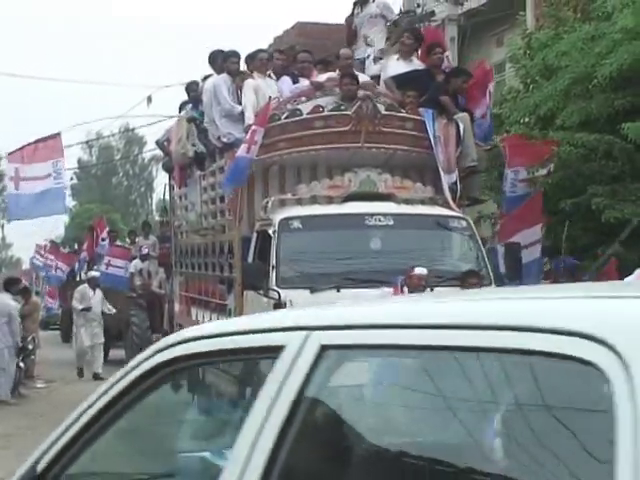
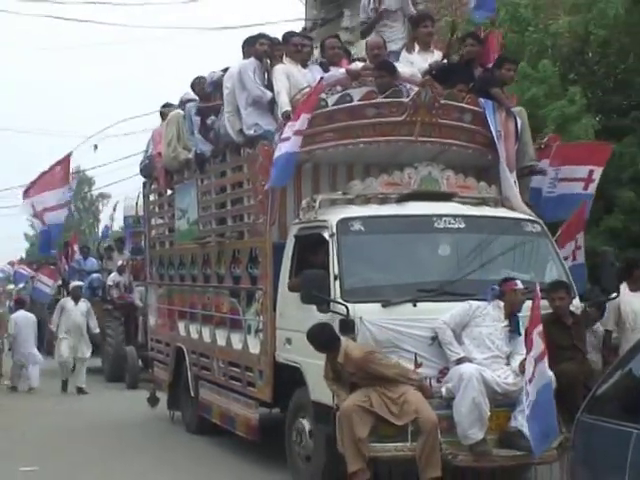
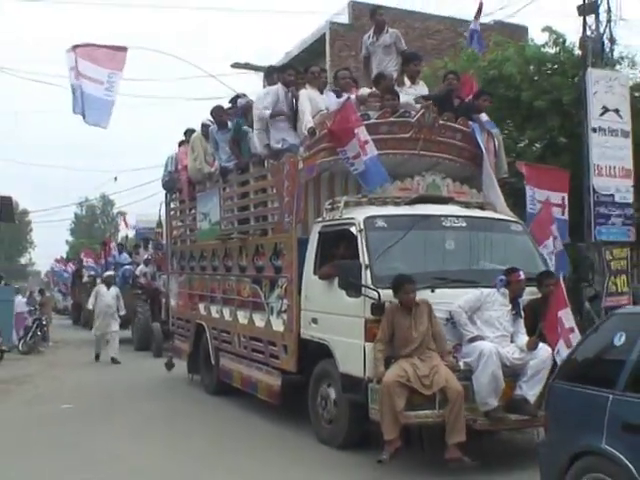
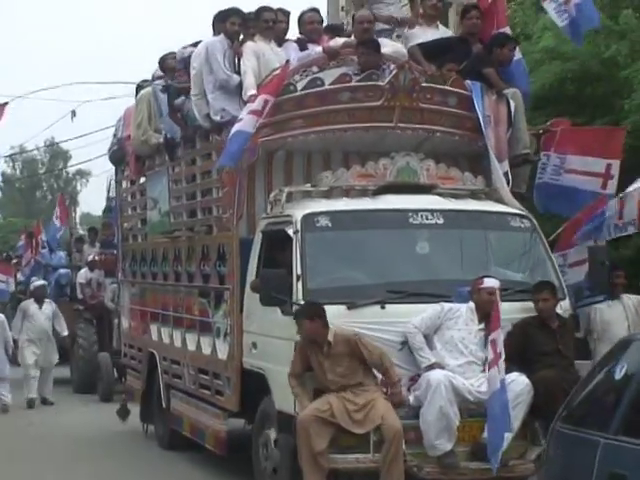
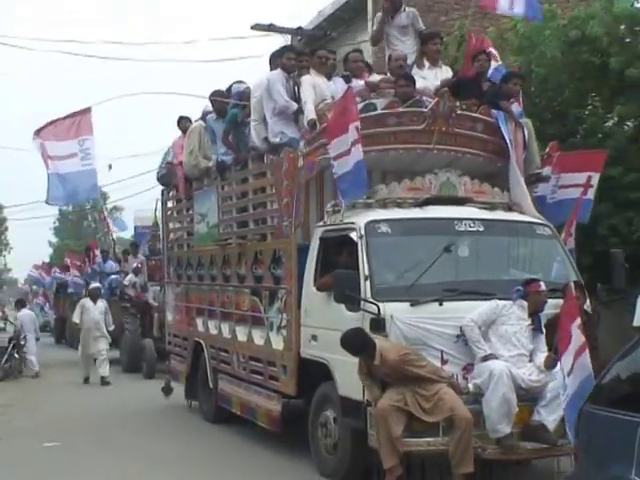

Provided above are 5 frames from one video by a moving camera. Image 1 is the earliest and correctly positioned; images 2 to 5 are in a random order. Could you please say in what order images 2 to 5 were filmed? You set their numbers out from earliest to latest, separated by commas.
4, 2, 5, 3
